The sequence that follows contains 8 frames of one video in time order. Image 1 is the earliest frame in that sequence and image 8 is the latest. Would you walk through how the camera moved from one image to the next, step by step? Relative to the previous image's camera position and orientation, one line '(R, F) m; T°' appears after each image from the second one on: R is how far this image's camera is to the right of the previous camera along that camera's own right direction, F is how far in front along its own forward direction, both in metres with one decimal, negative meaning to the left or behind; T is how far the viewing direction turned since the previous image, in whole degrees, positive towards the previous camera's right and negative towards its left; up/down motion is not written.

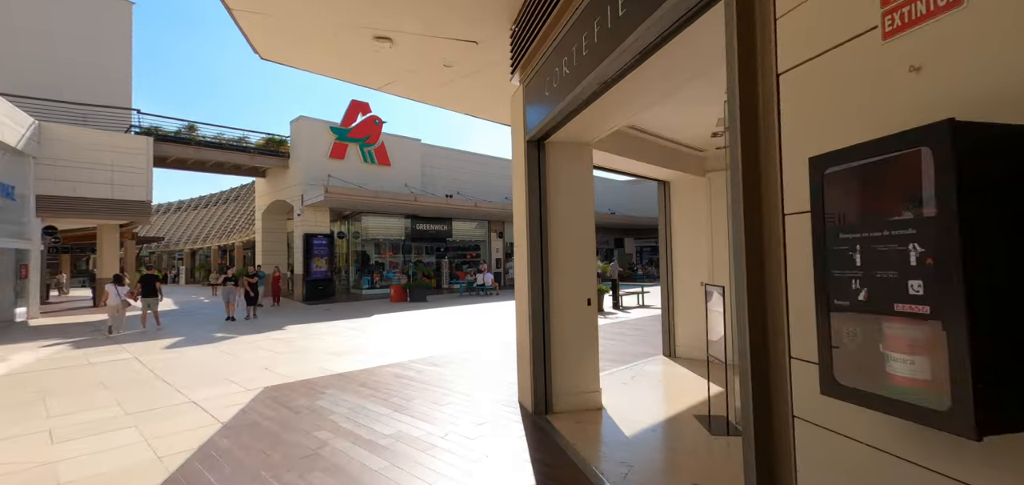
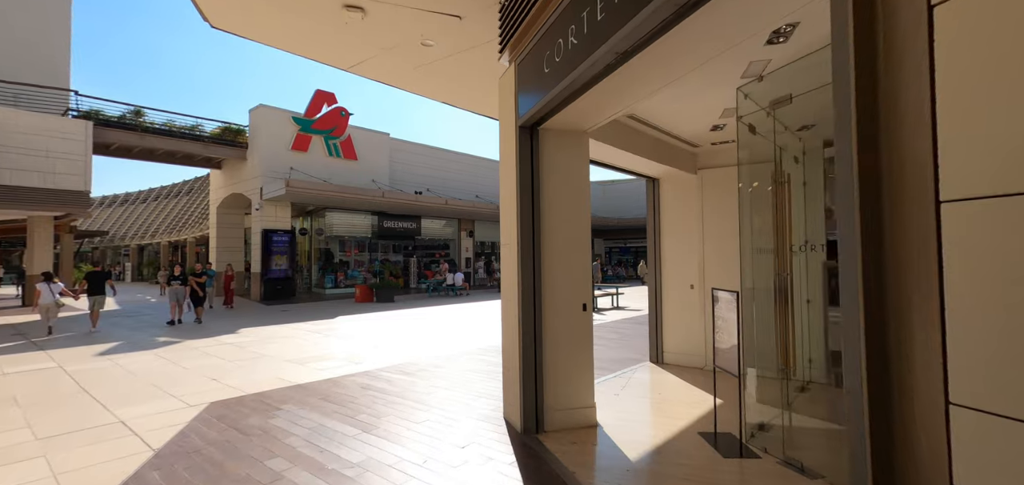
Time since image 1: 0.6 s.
(-0.2, +0.5) m; +4°
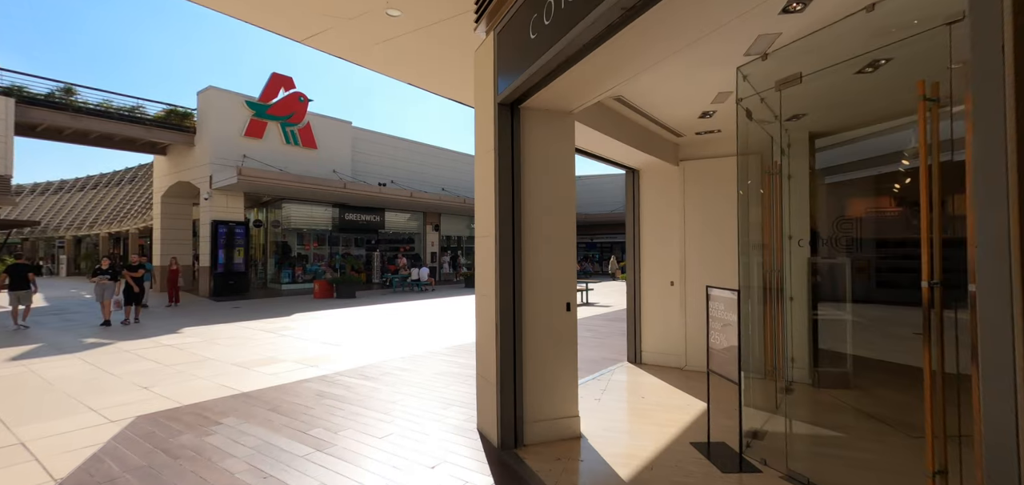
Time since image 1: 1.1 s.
(-0.1, +0.4) m; +4°
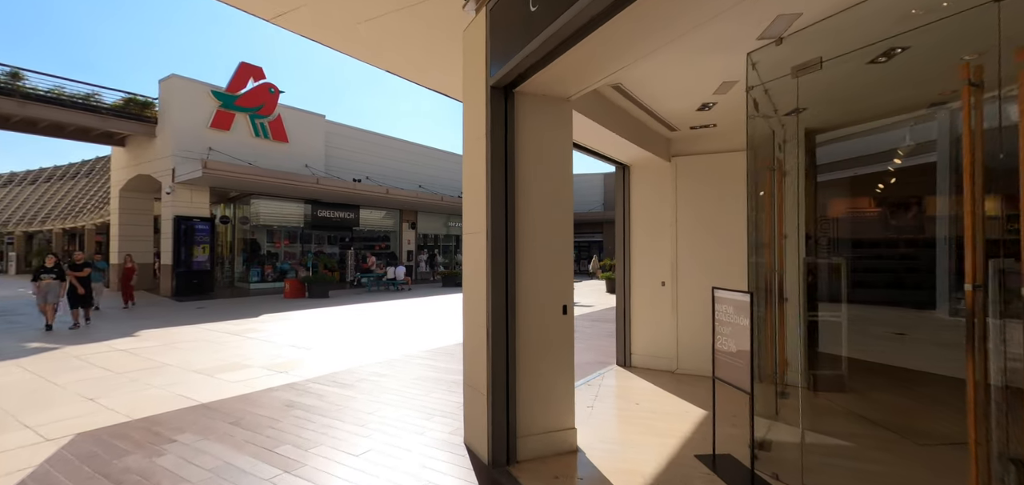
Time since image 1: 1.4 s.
(-0.1, +0.3) m; +3°
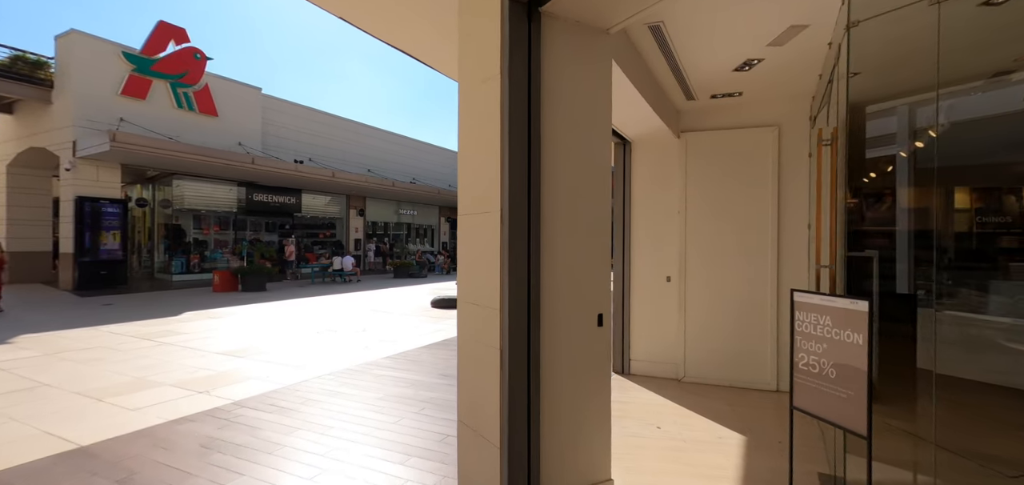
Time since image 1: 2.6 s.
(-0.4, +1.0) m; +6°
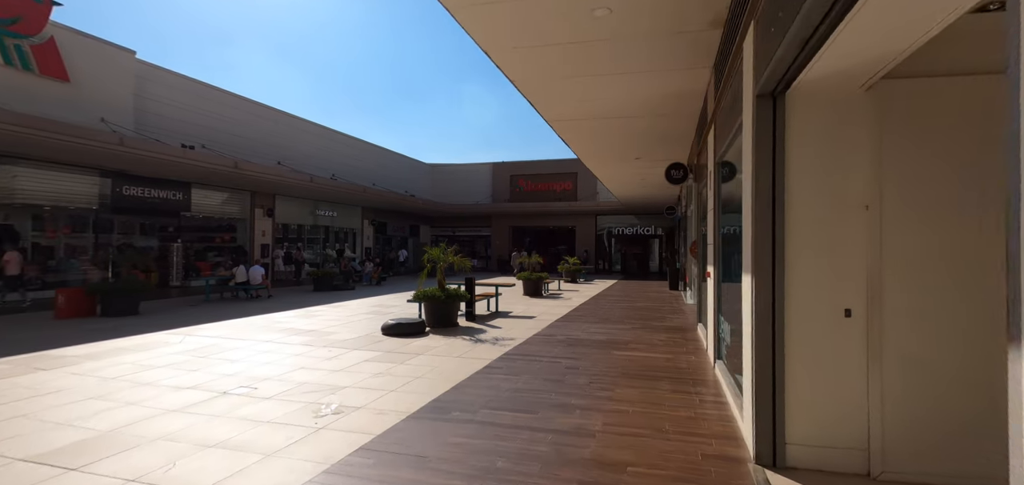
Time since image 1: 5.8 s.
(-1.2, +2.3) m; +11°
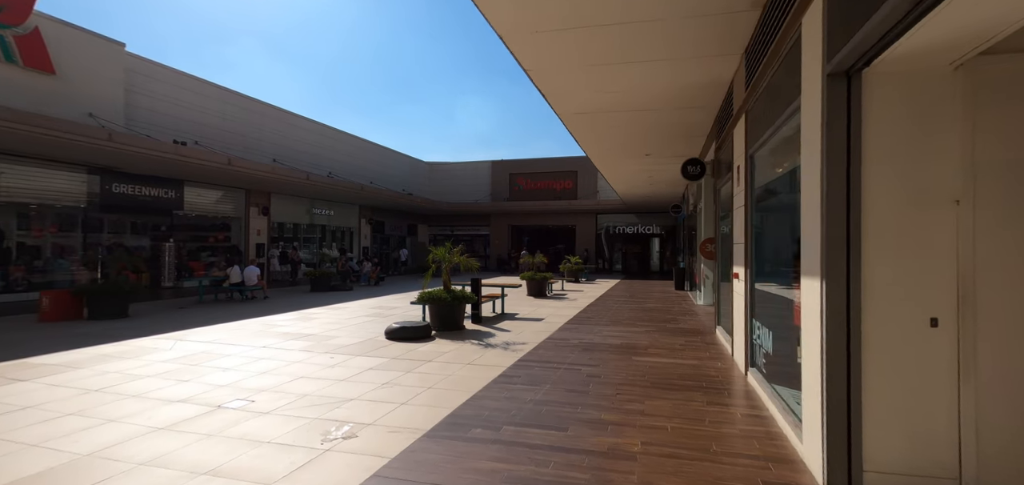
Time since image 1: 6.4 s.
(-0.3, +0.4) m; +1°
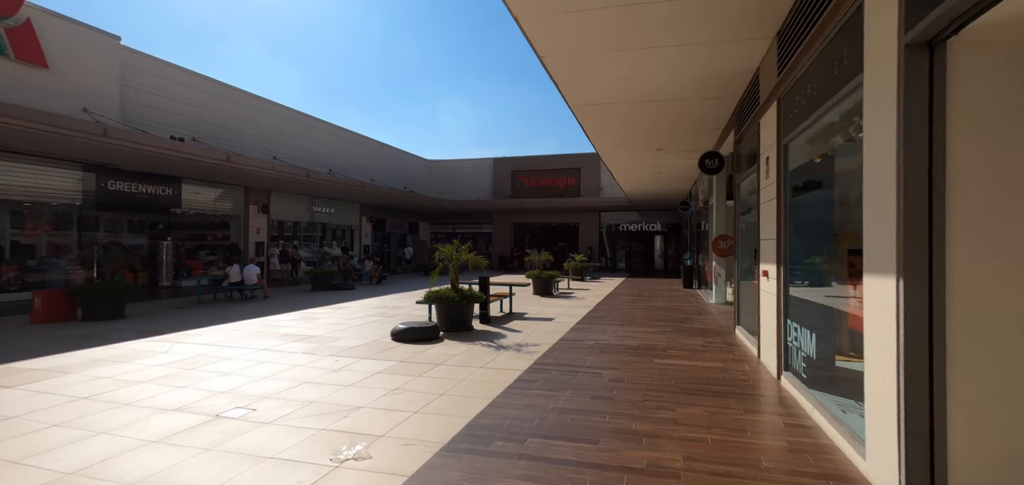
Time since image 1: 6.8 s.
(-0.2, +0.3) m; 0°
